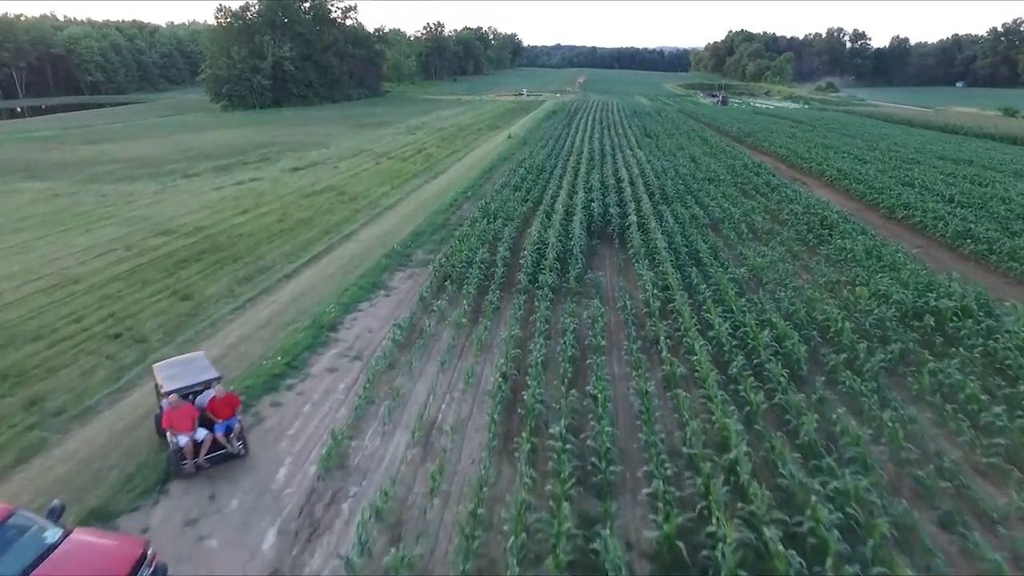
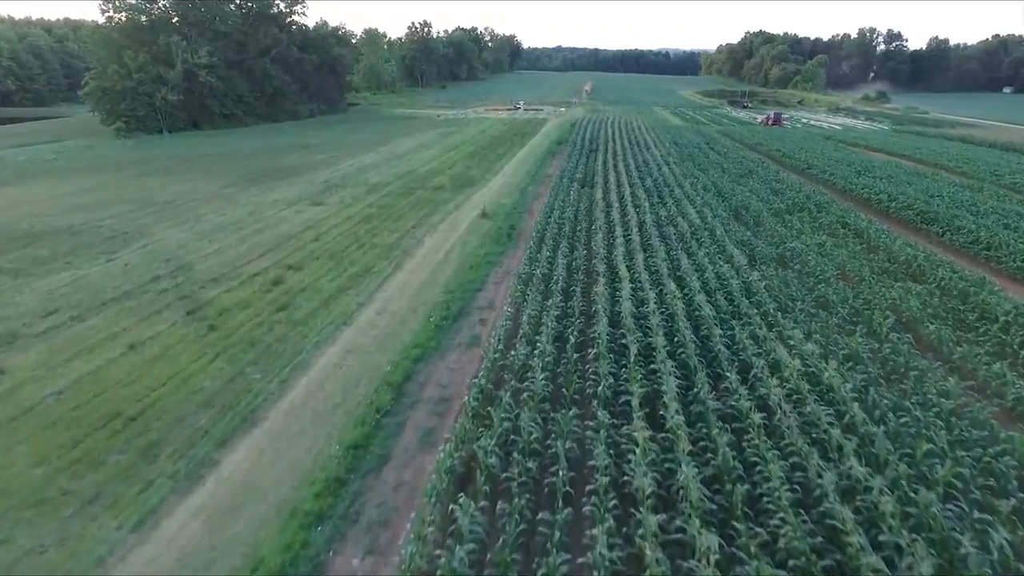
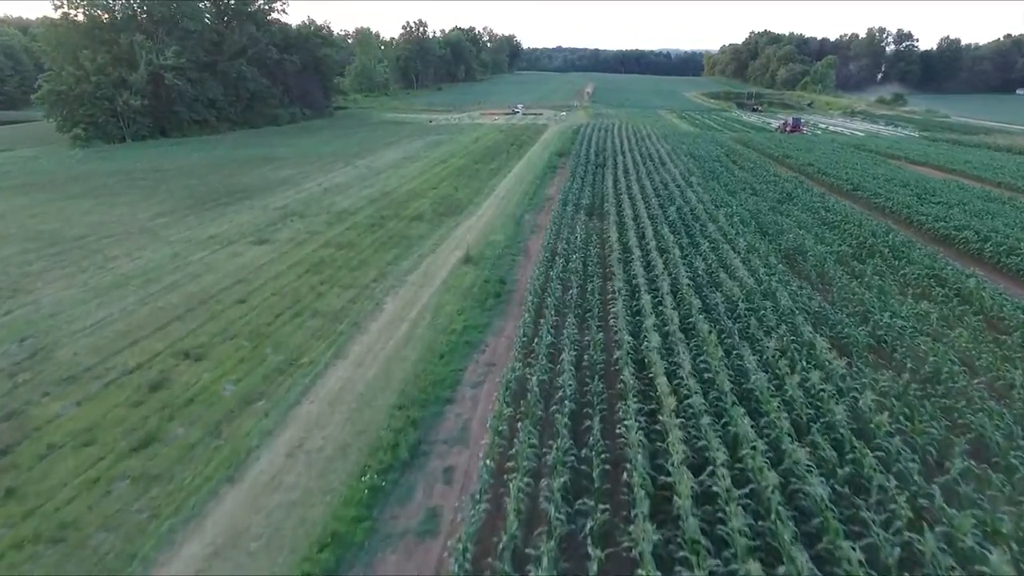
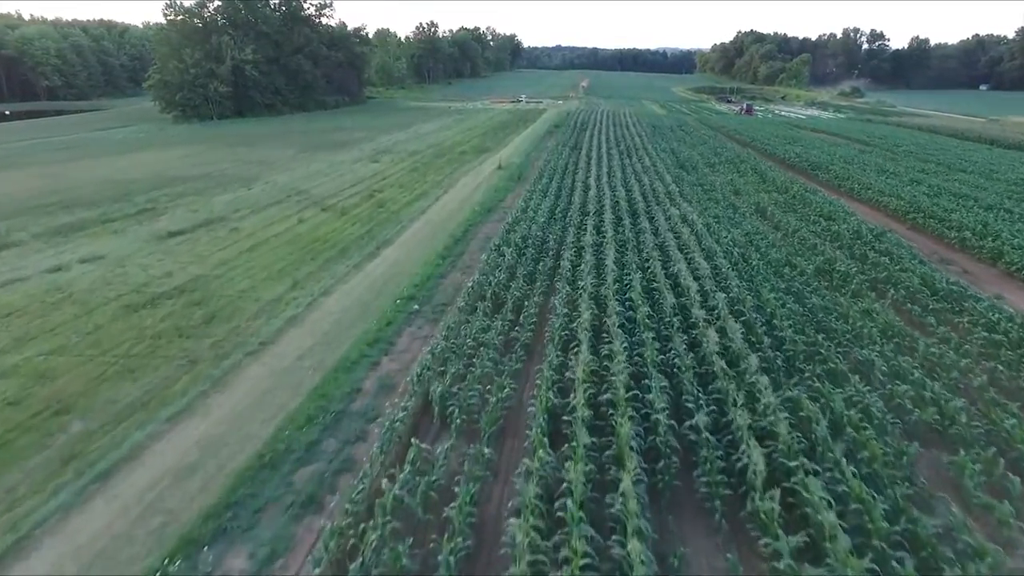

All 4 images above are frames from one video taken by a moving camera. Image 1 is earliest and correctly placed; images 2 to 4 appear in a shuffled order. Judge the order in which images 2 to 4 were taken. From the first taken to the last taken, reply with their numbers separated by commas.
4, 2, 3
